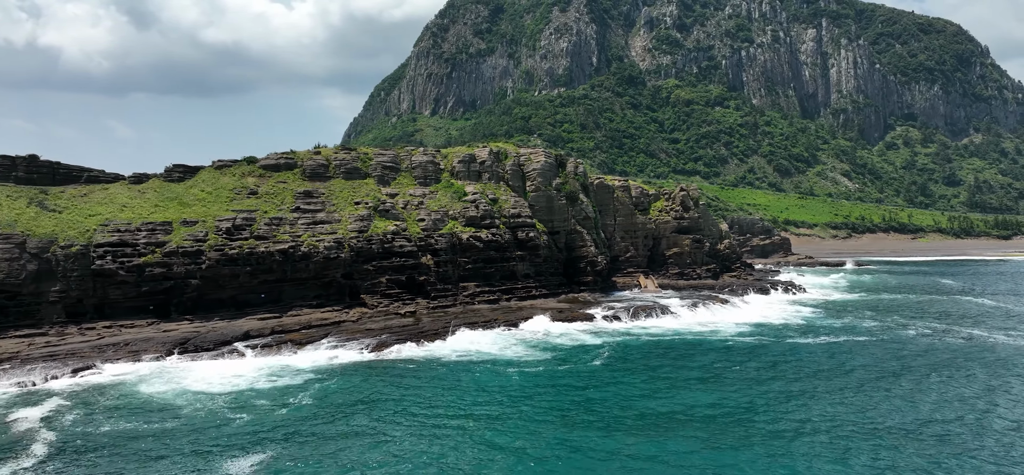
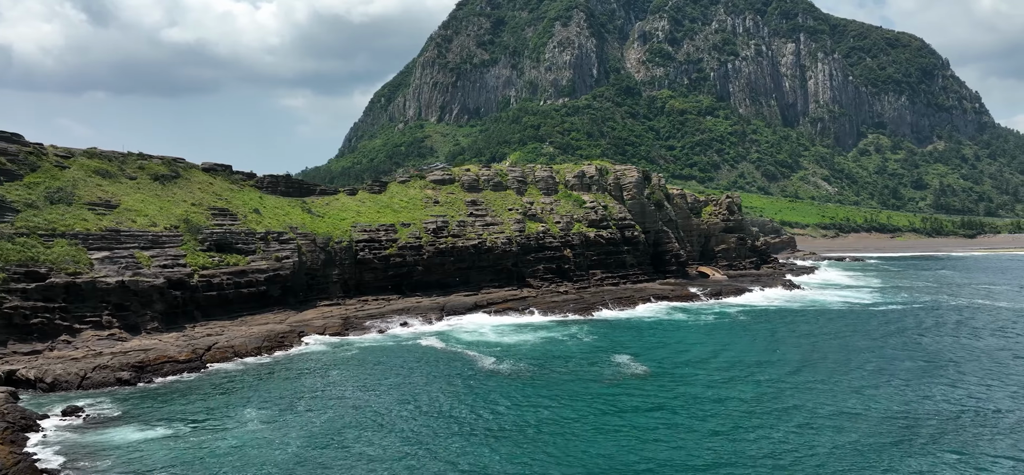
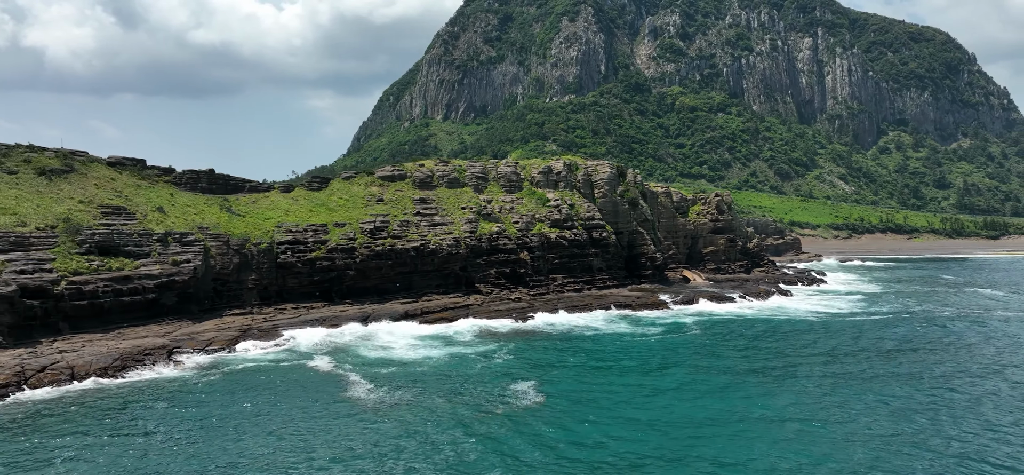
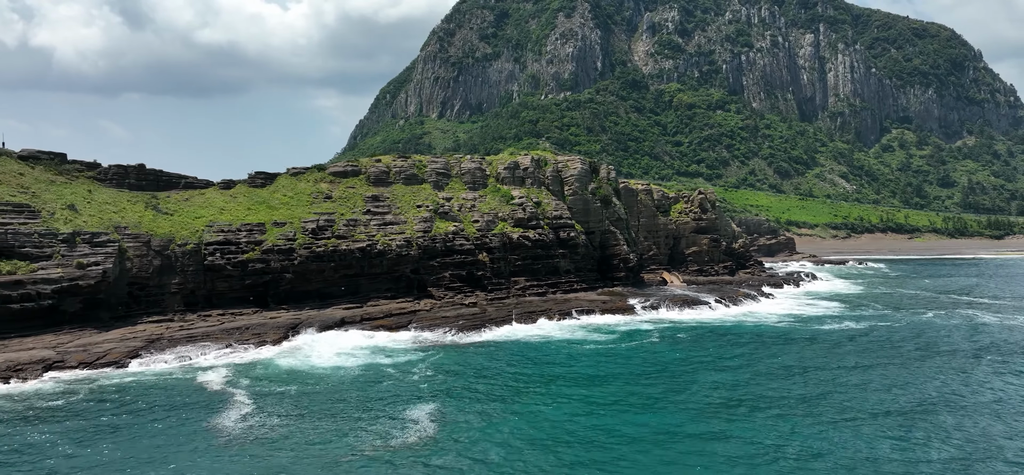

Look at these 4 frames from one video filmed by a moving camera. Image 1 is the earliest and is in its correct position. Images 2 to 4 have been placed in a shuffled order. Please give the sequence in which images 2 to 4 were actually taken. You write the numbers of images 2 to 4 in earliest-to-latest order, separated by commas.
4, 3, 2
